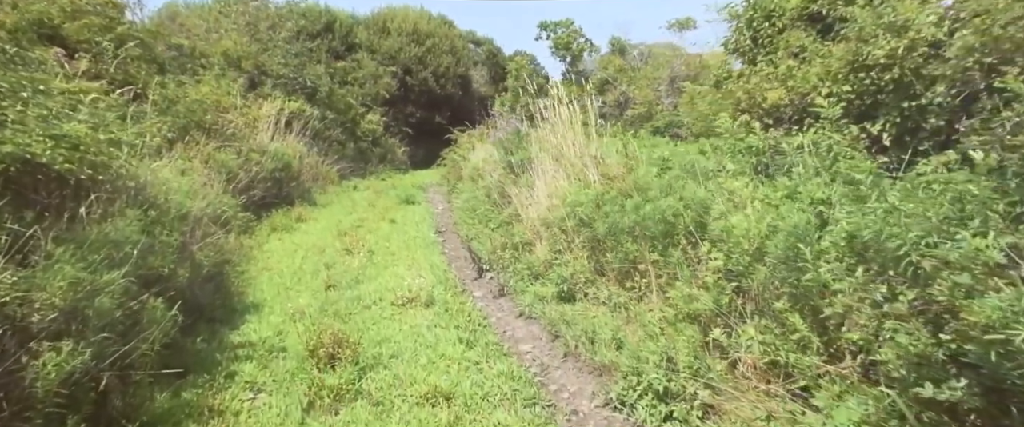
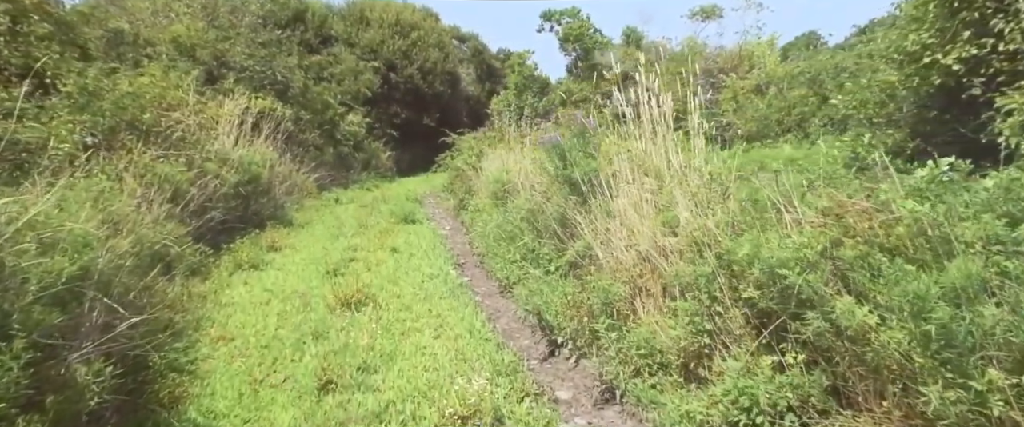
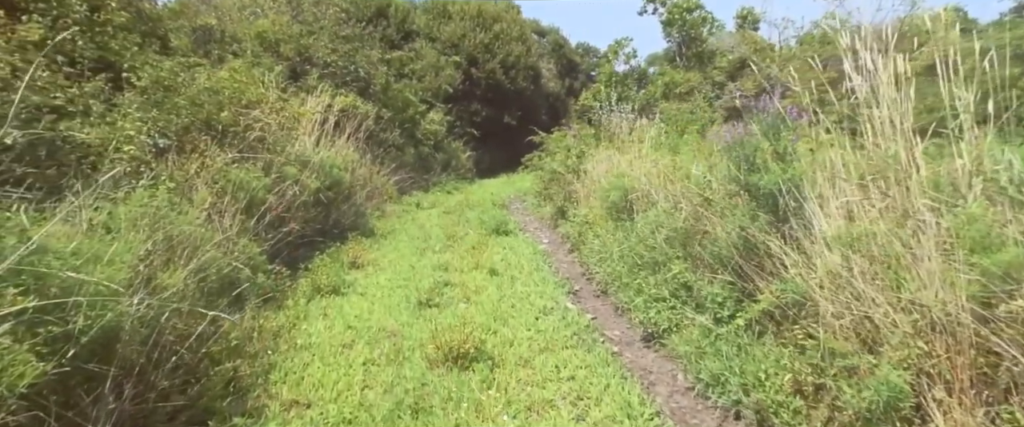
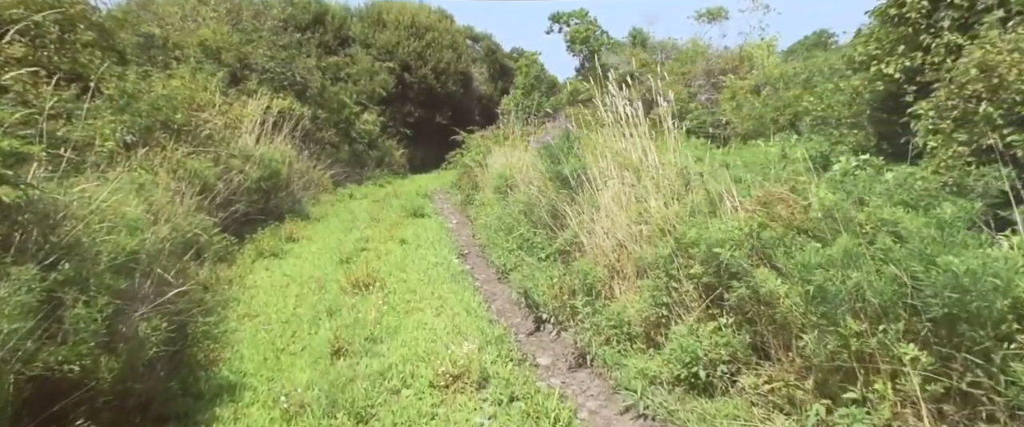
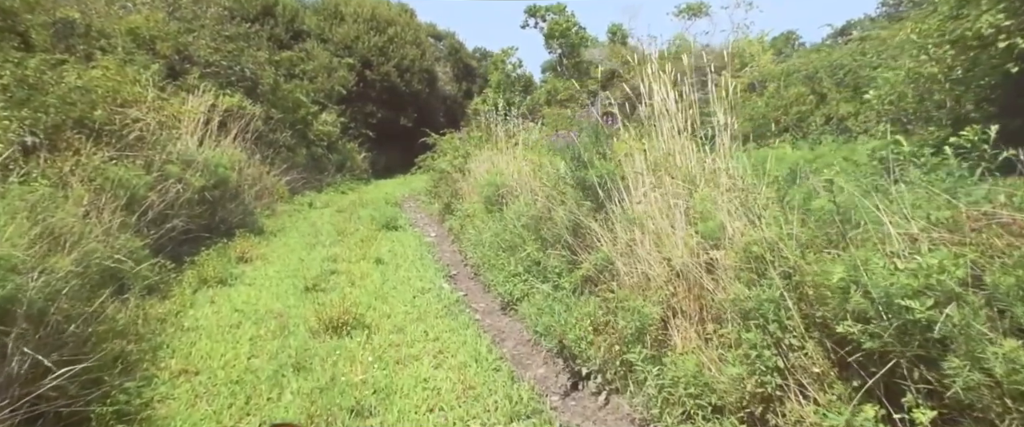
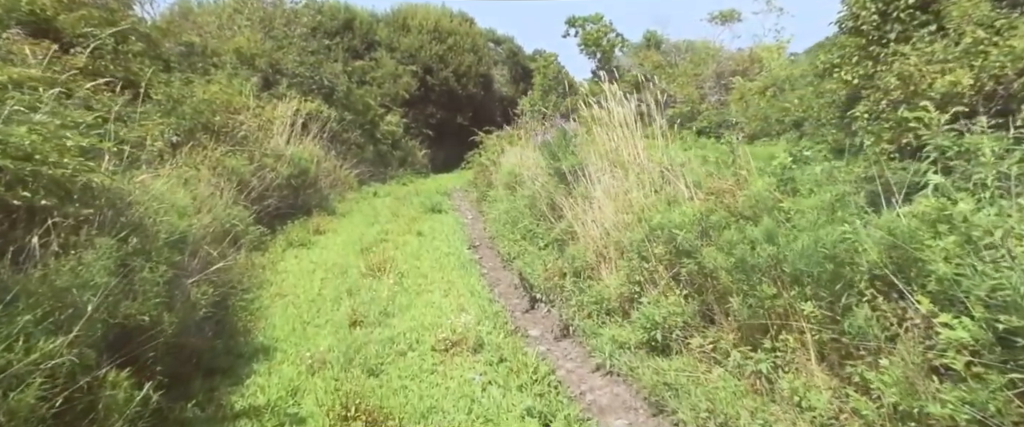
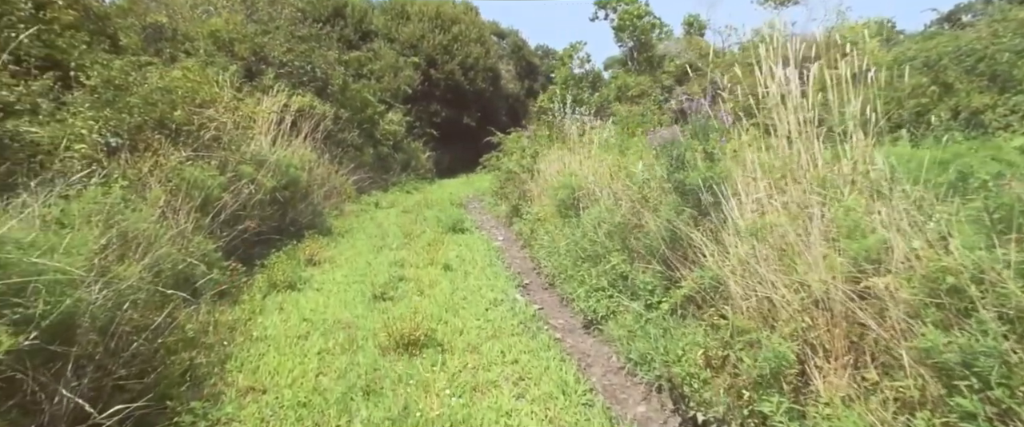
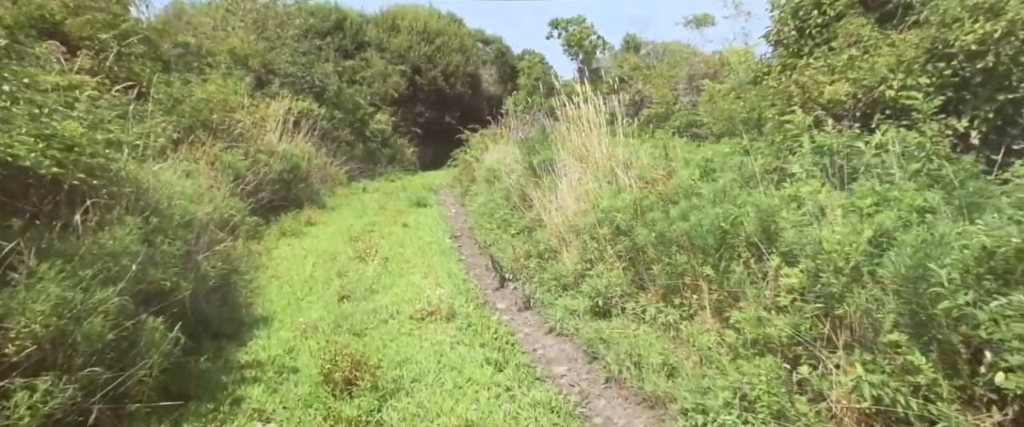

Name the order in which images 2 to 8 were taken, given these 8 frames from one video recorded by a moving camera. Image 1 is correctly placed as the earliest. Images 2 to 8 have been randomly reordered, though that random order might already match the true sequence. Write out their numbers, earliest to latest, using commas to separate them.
8, 6, 4, 2, 5, 7, 3
